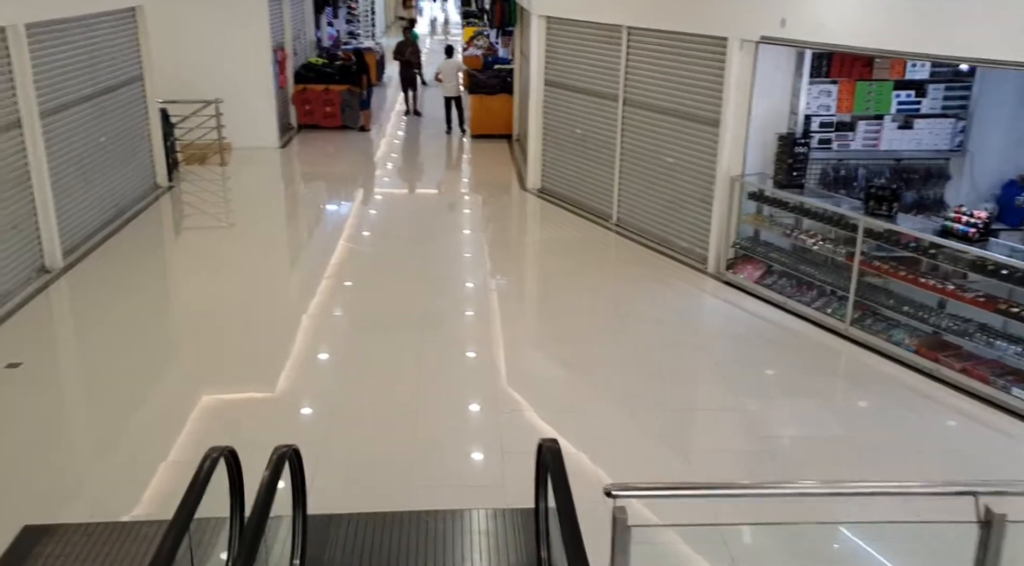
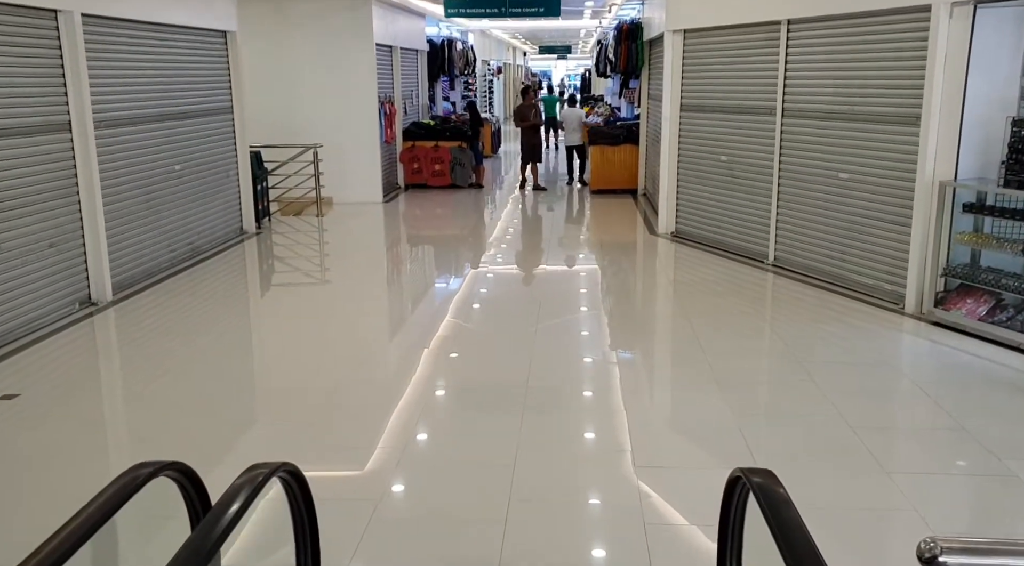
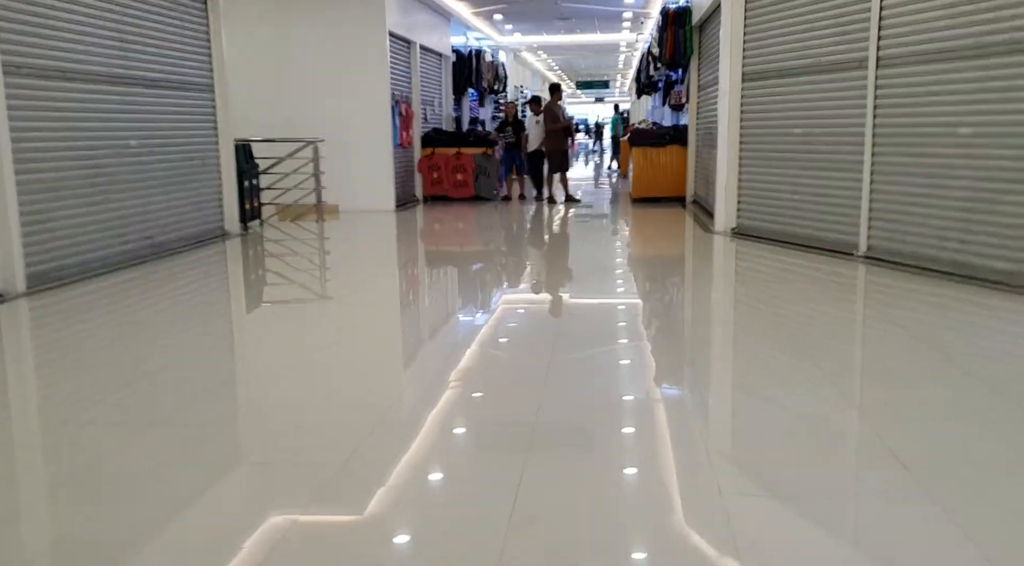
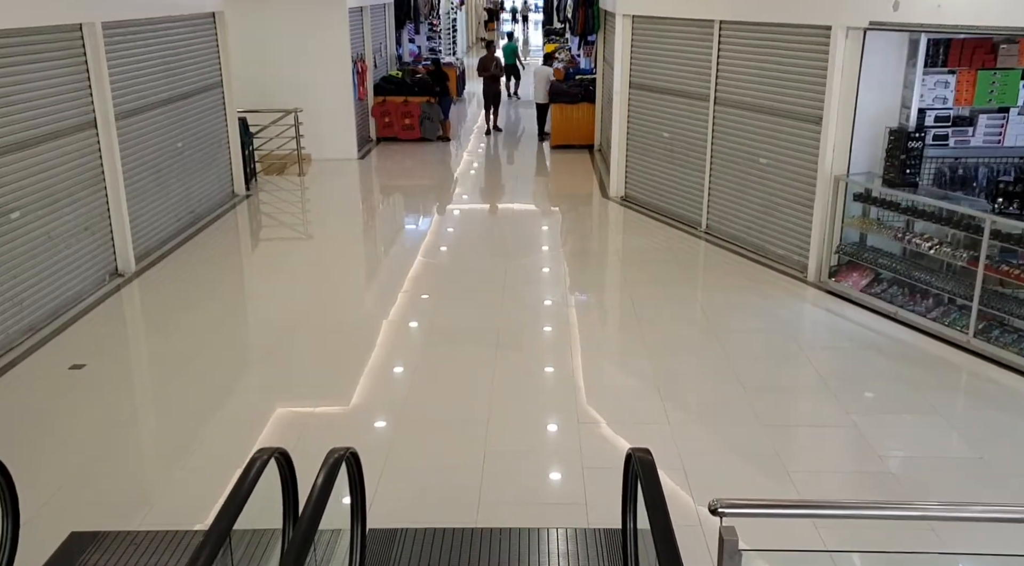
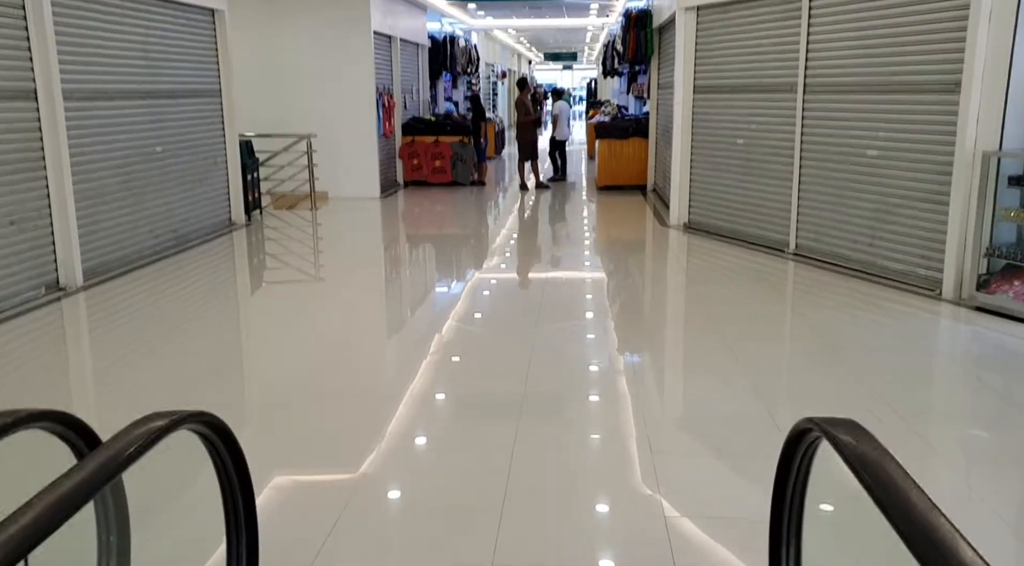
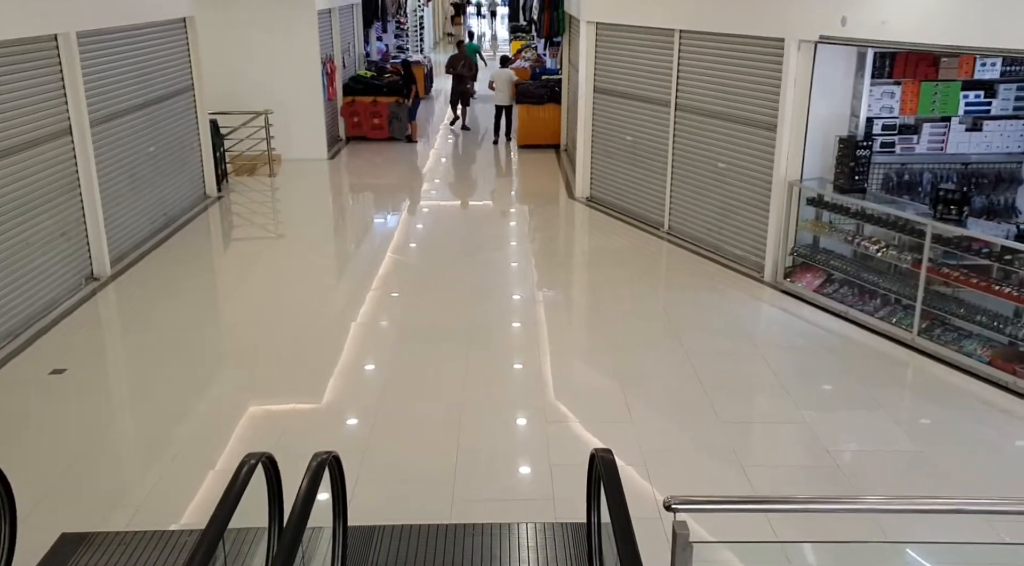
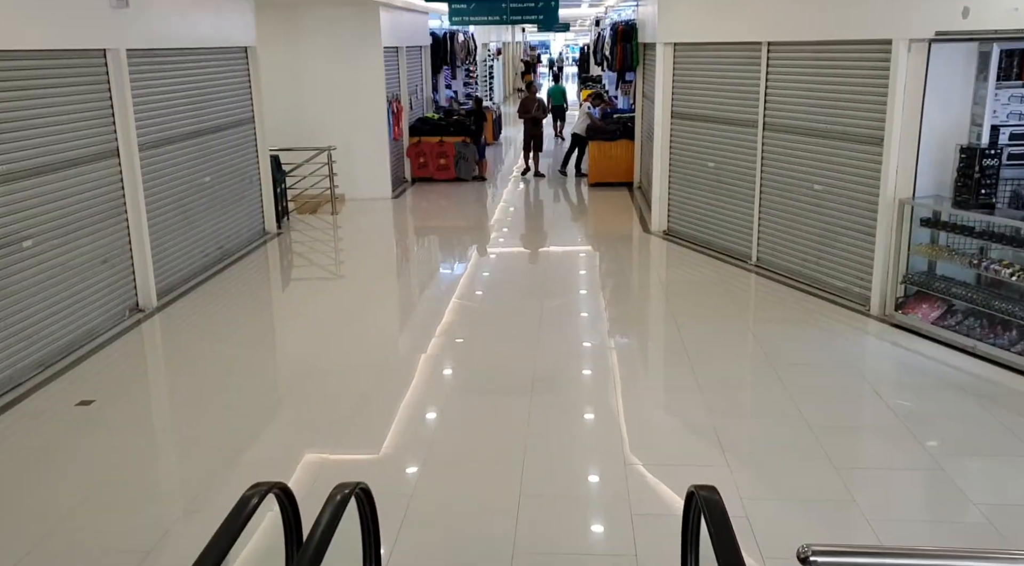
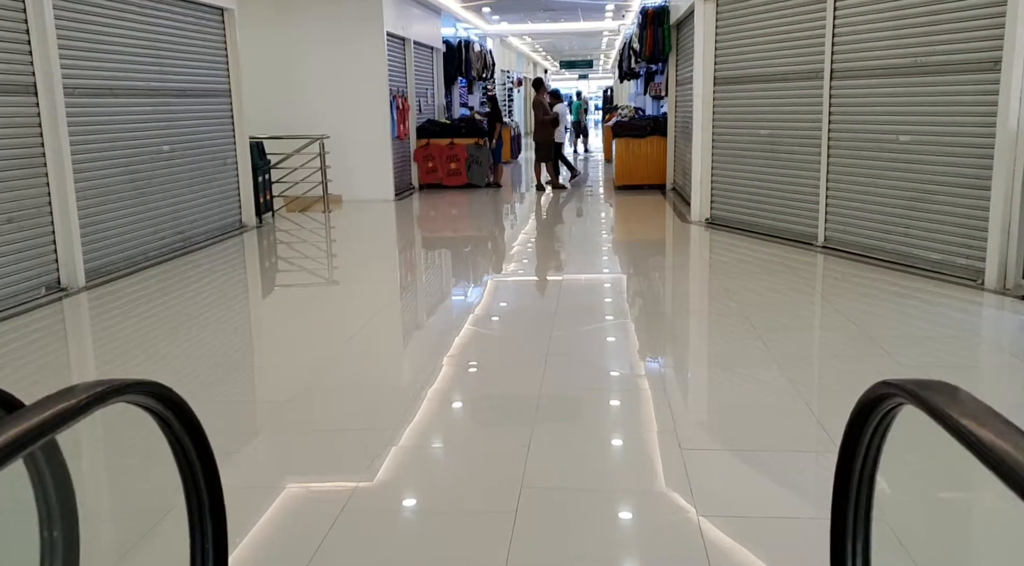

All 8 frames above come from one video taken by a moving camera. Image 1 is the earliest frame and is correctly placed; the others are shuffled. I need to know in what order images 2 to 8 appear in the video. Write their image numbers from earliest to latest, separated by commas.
6, 4, 7, 2, 5, 8, 3
